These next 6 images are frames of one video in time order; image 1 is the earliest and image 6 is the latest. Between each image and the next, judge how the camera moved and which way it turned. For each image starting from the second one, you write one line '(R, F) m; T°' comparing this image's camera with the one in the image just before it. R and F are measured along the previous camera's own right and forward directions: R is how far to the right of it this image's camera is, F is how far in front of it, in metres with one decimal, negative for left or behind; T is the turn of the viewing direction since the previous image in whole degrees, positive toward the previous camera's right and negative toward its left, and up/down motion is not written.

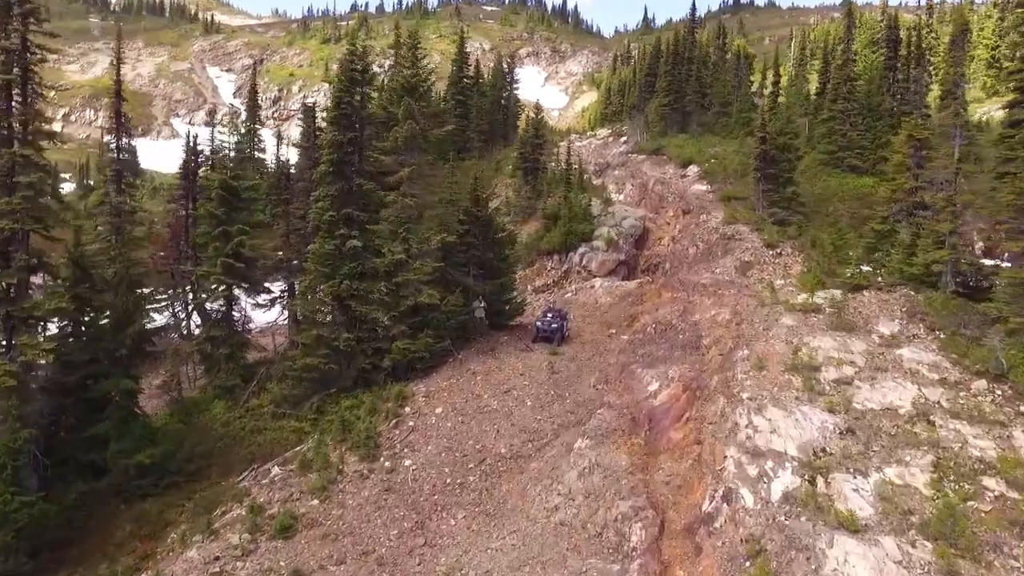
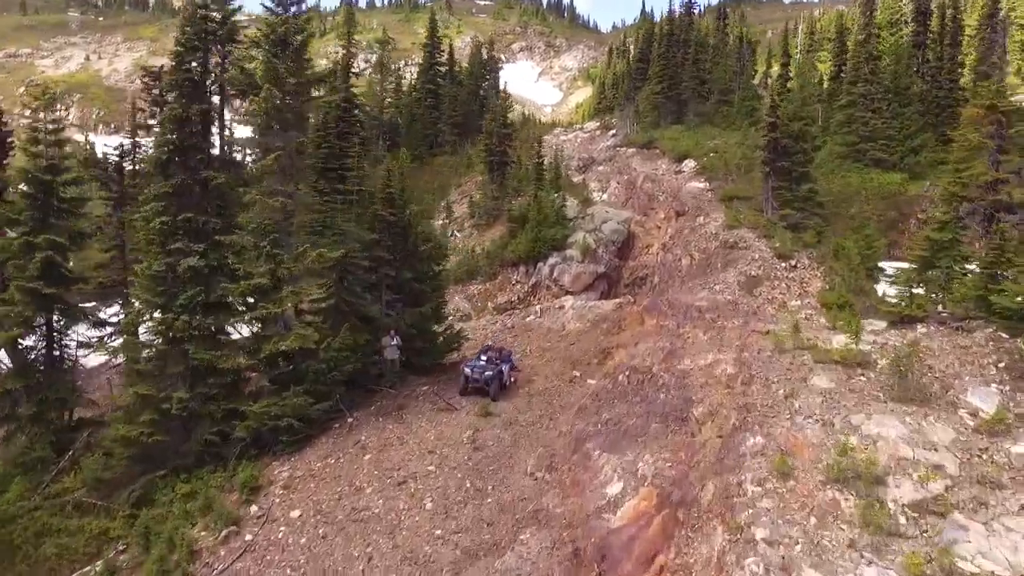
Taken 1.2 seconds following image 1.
(+2.2, +7.0) m; 0°
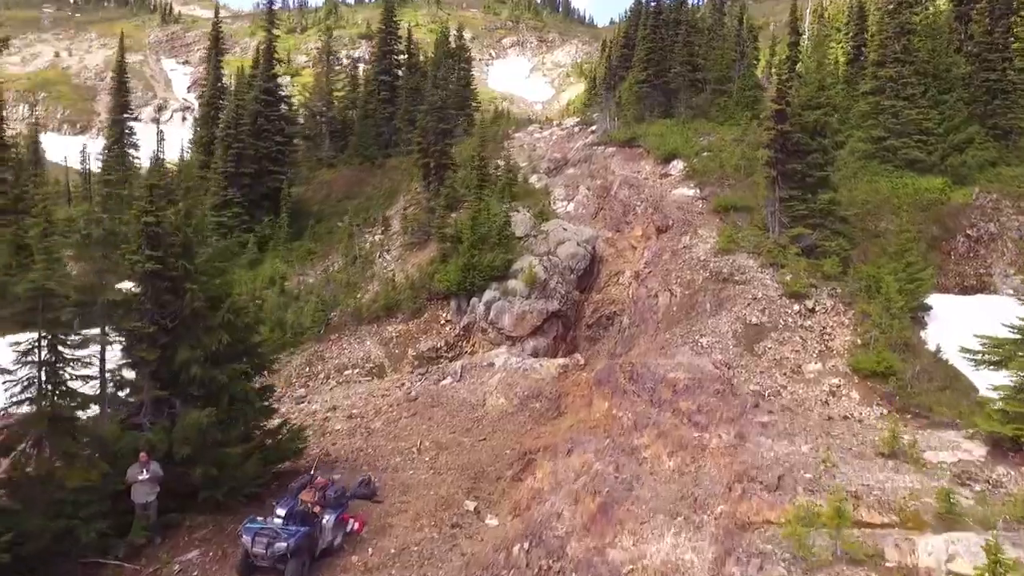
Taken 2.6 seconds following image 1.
(+2.9, +8.0) m; 0°
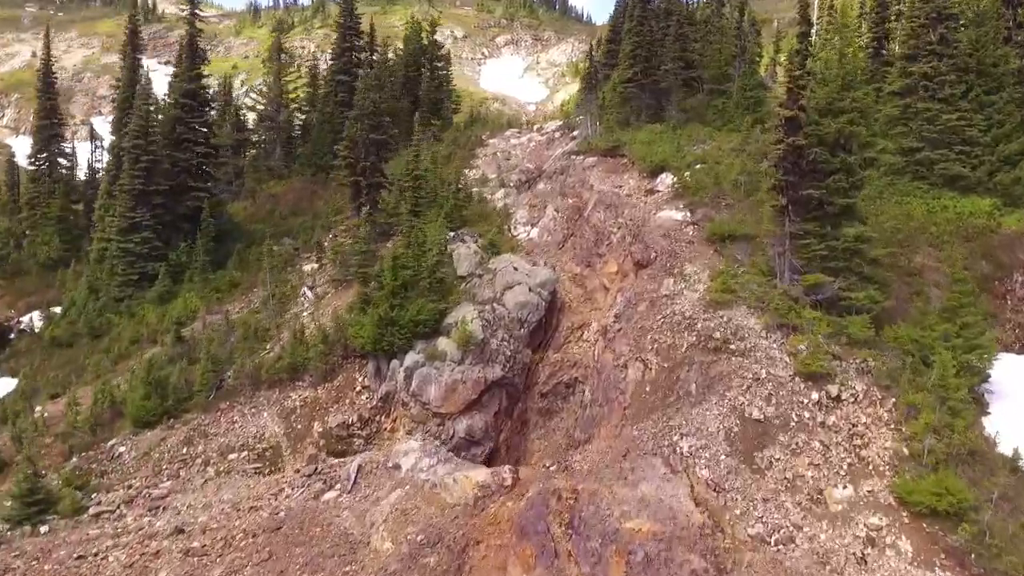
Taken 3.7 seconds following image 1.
(+2.1, +5.7) m; 0°
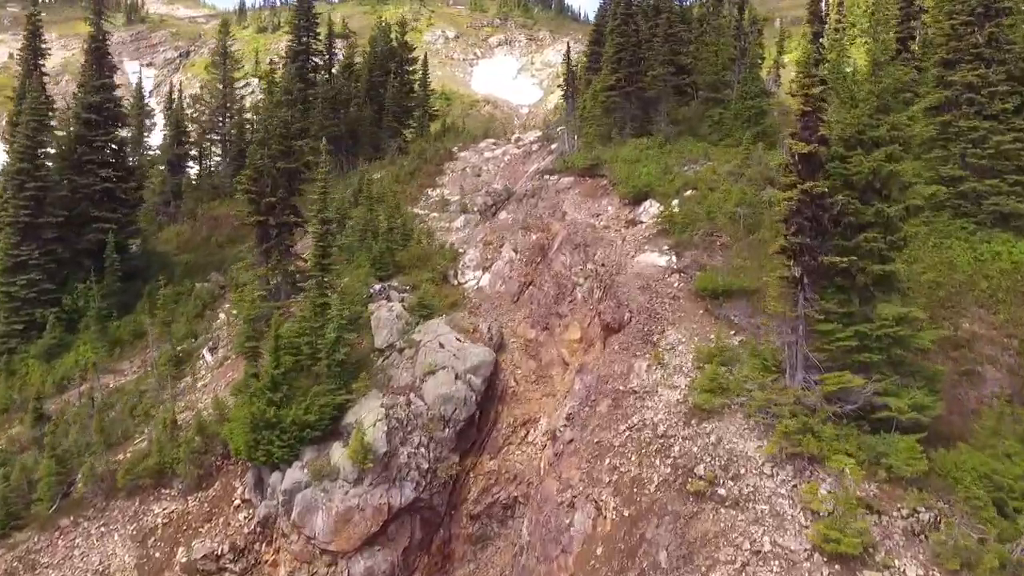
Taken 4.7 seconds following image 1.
(+1.8, +5.0) m; 0°
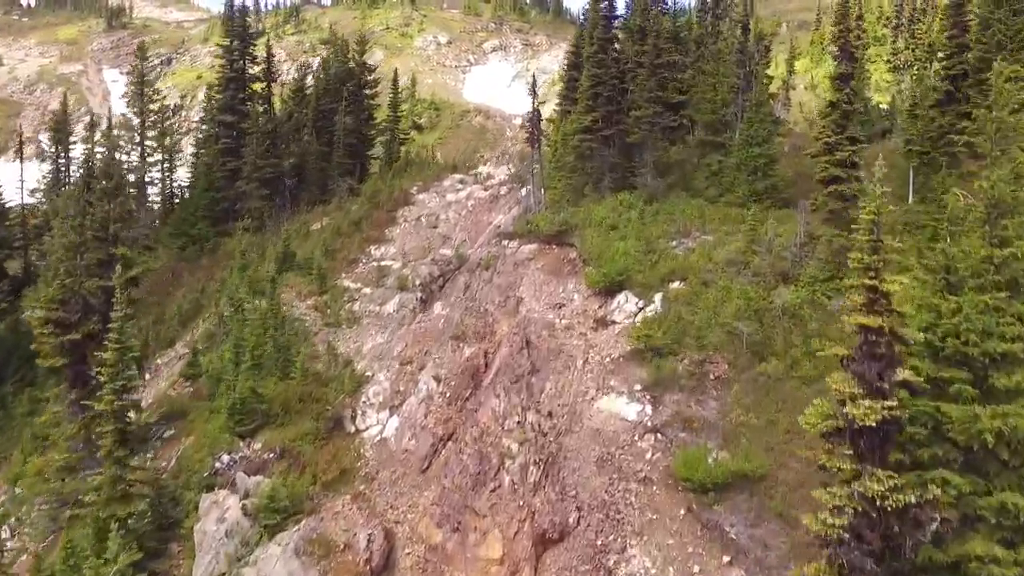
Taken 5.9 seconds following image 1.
(+2.1, +6.0) m; -1°
